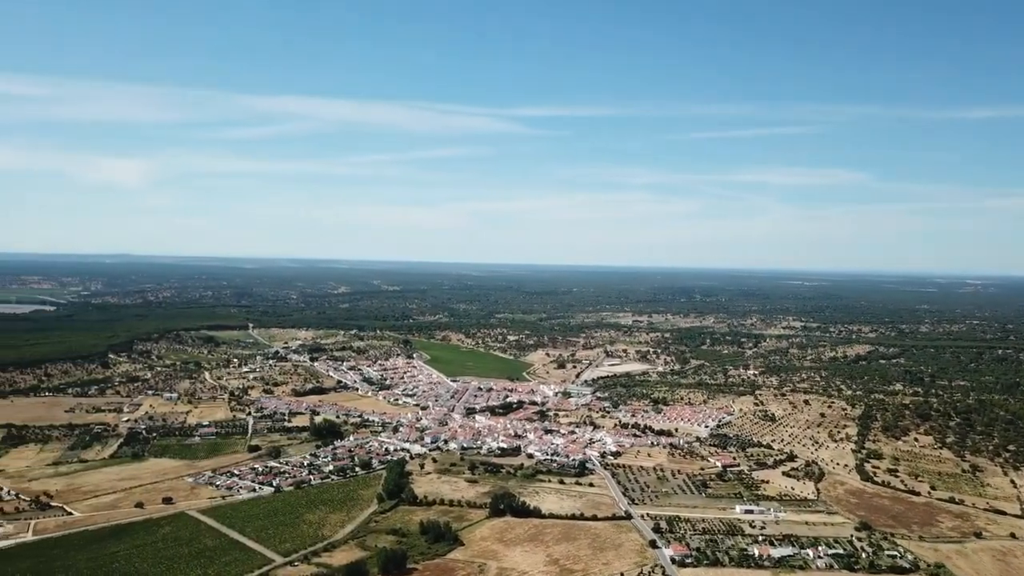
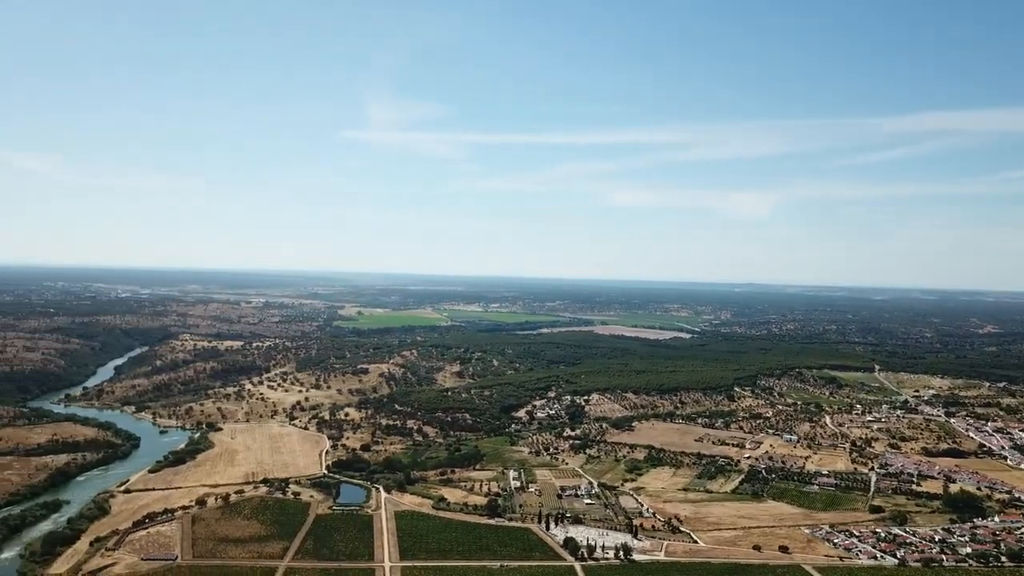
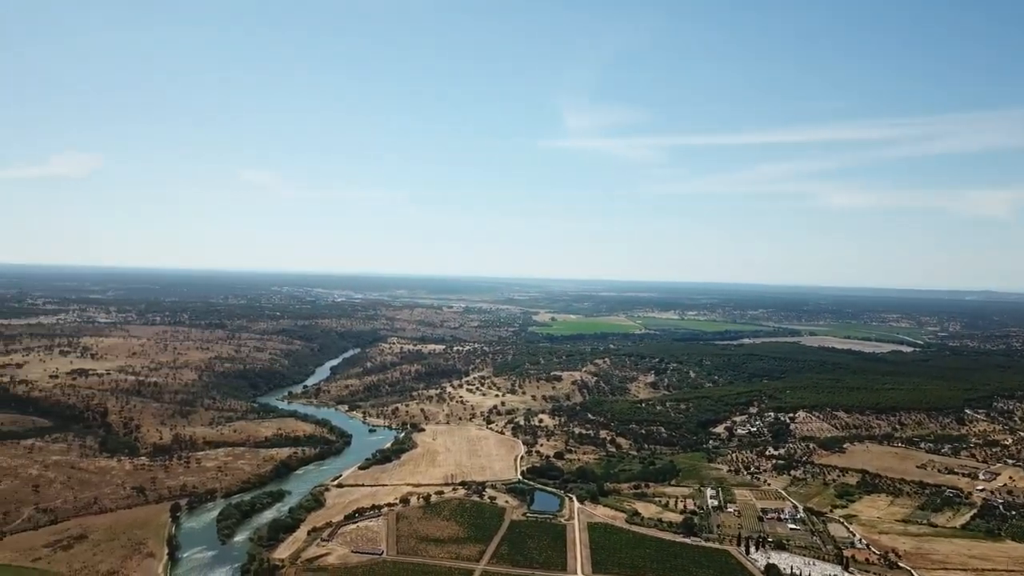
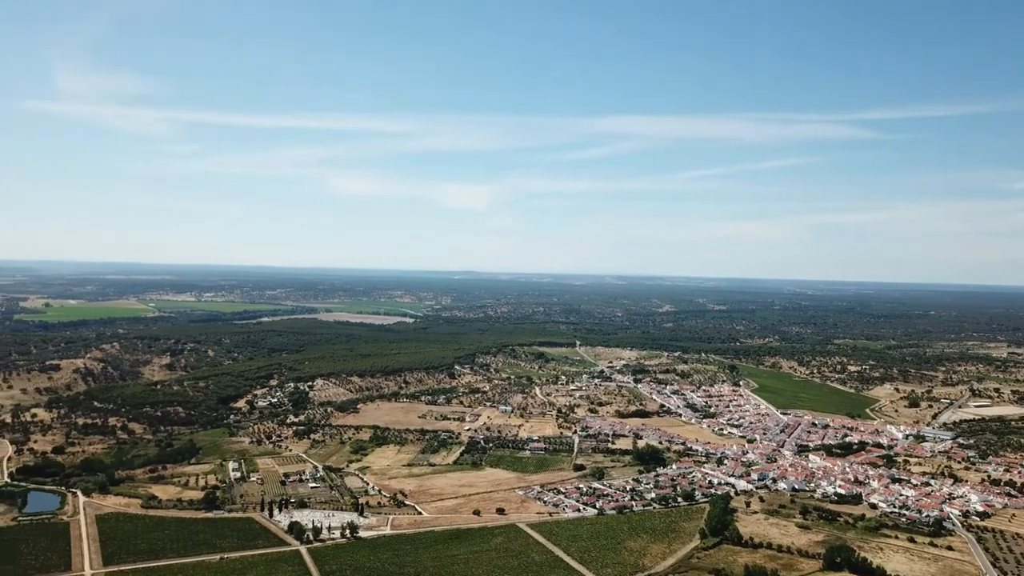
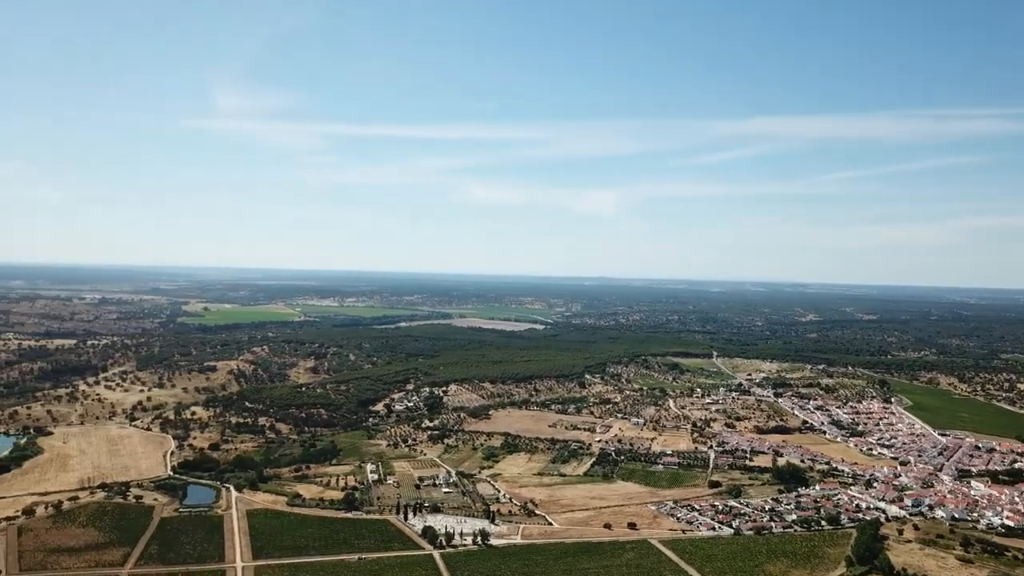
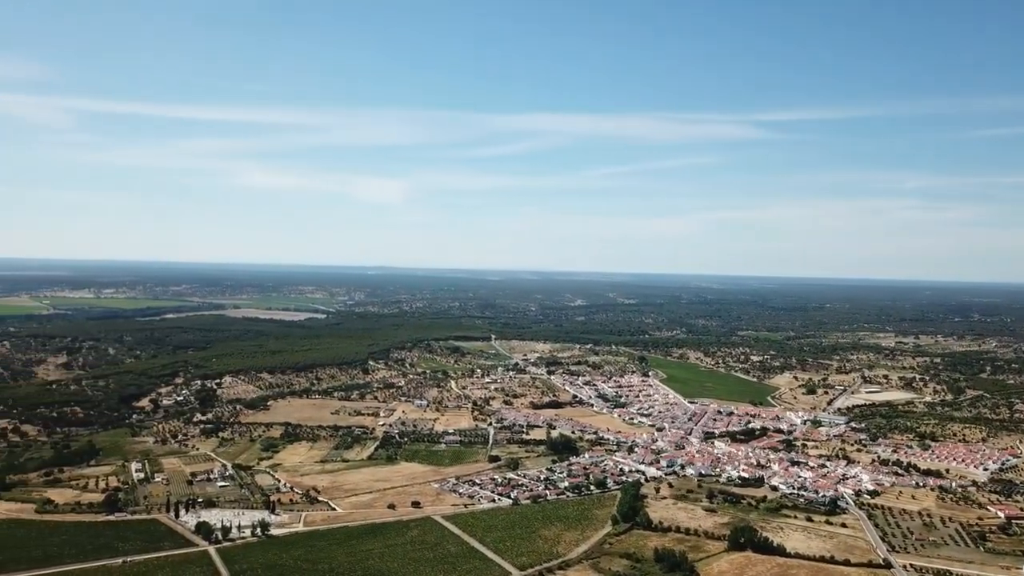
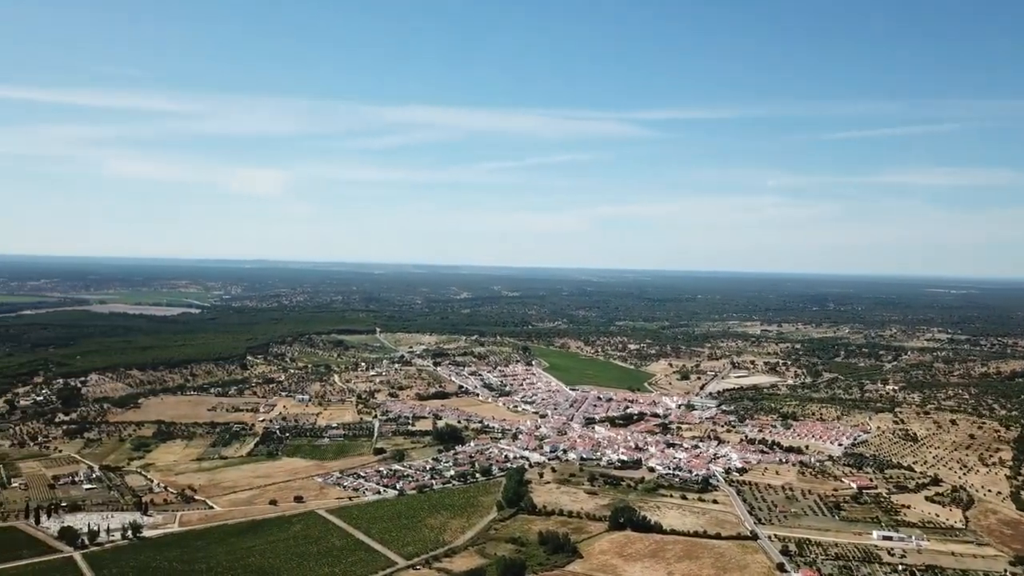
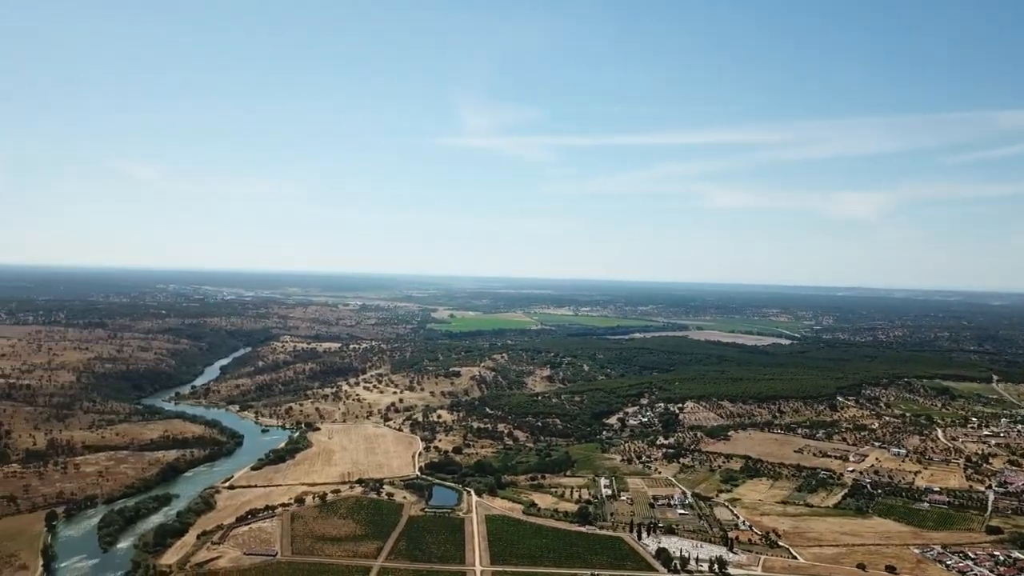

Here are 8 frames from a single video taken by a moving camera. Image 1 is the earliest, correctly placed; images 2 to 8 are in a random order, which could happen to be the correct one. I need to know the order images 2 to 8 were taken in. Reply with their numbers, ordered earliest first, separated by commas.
7, 6, 4, 5, 2, 8, 3
